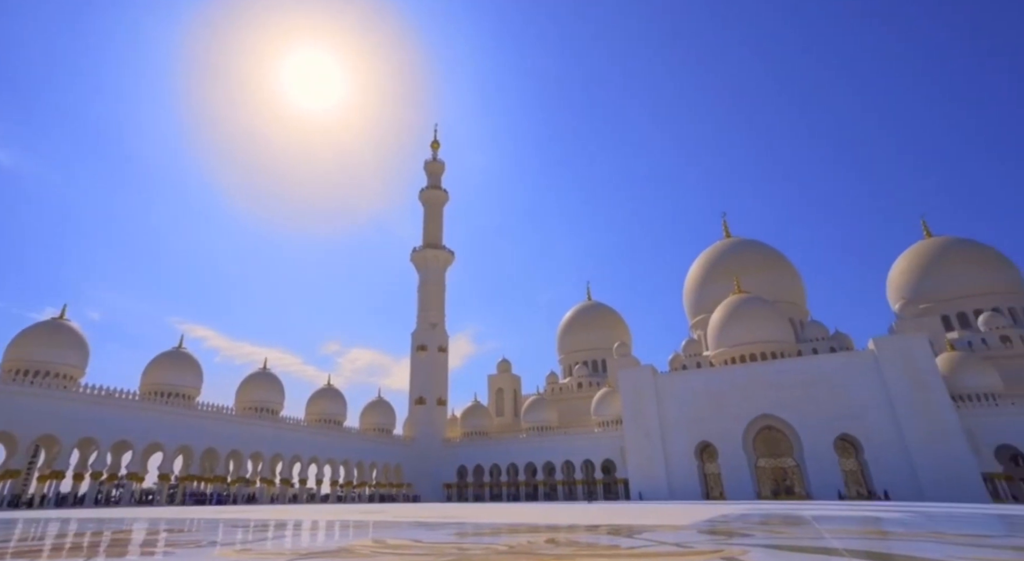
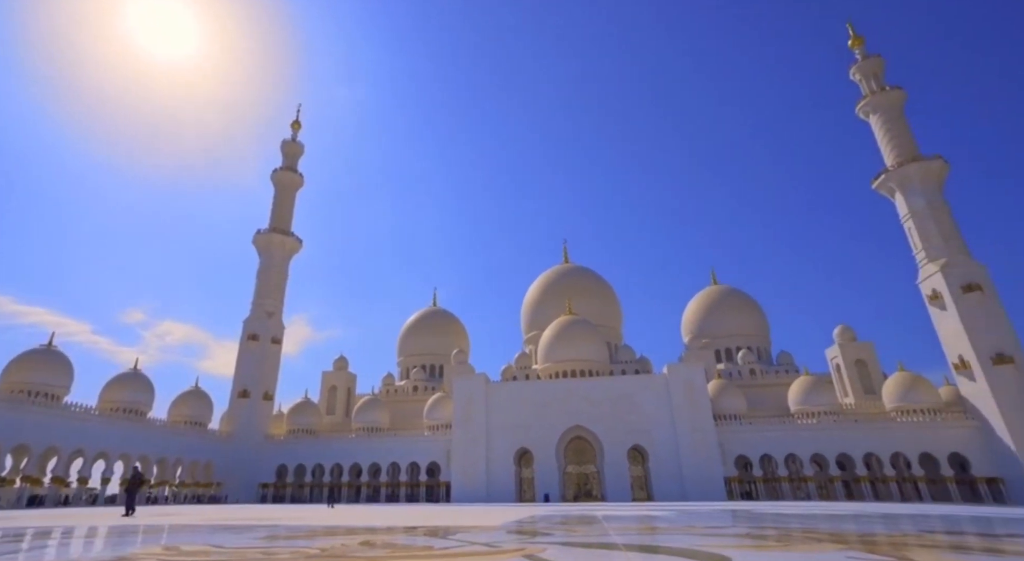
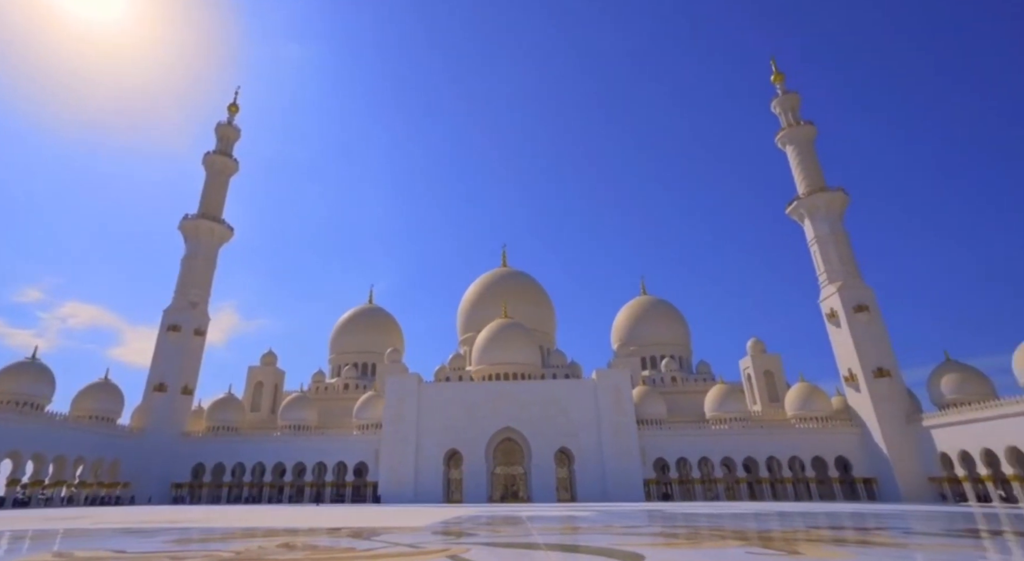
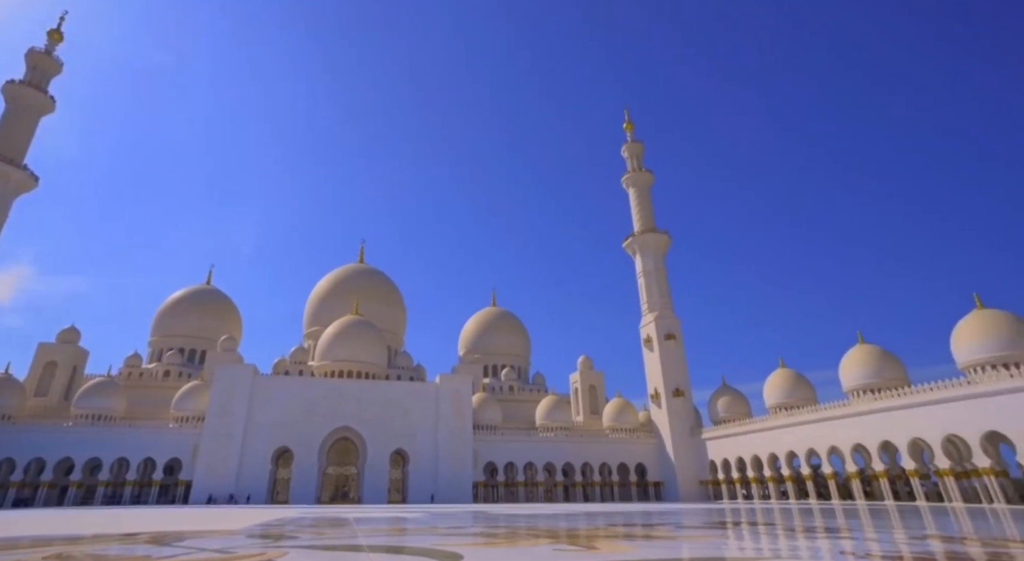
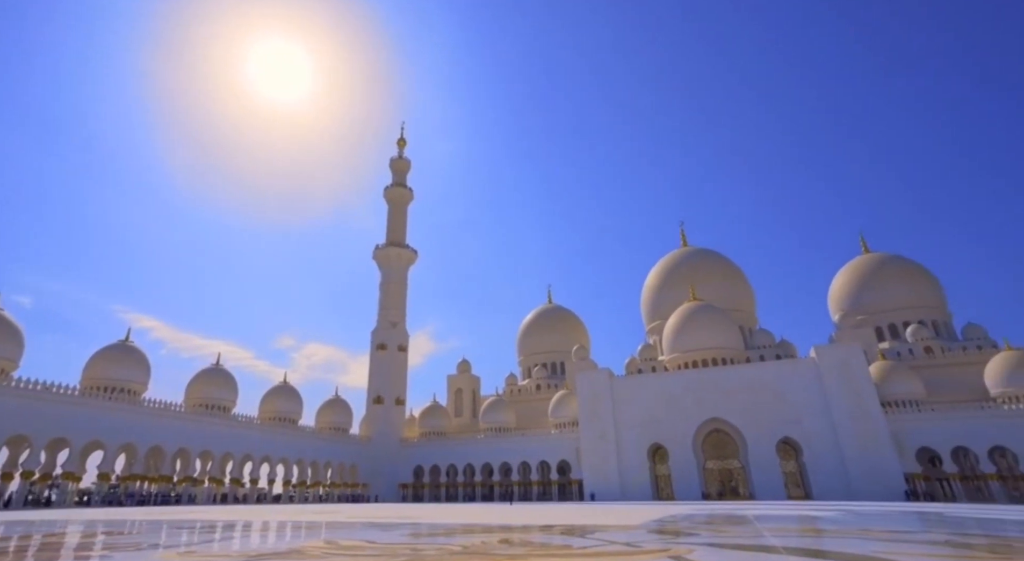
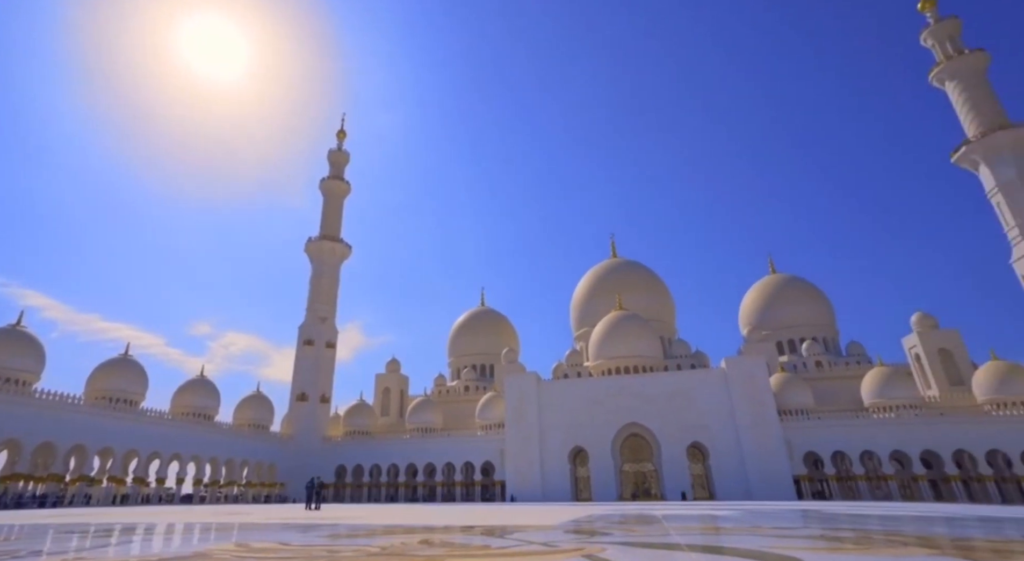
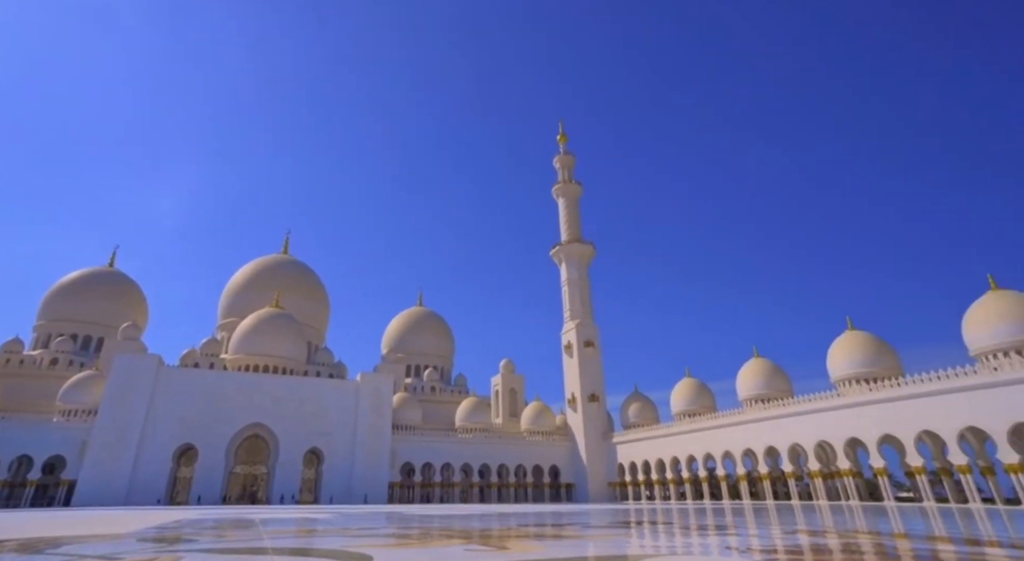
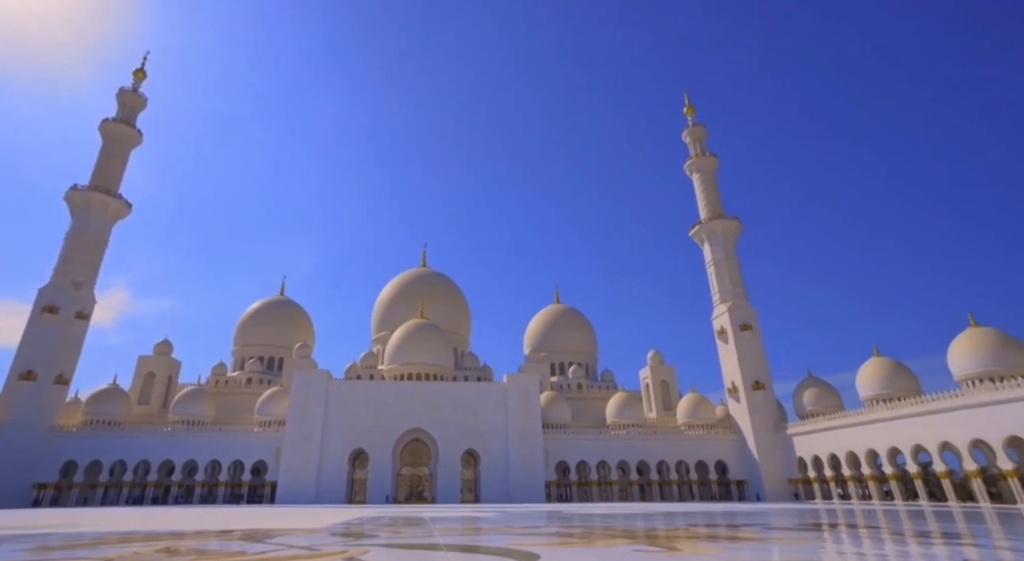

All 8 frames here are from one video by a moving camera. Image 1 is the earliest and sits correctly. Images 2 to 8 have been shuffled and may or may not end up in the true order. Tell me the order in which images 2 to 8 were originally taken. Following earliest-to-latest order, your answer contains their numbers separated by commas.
5, 6, 2, 3, 8, 4, 7
